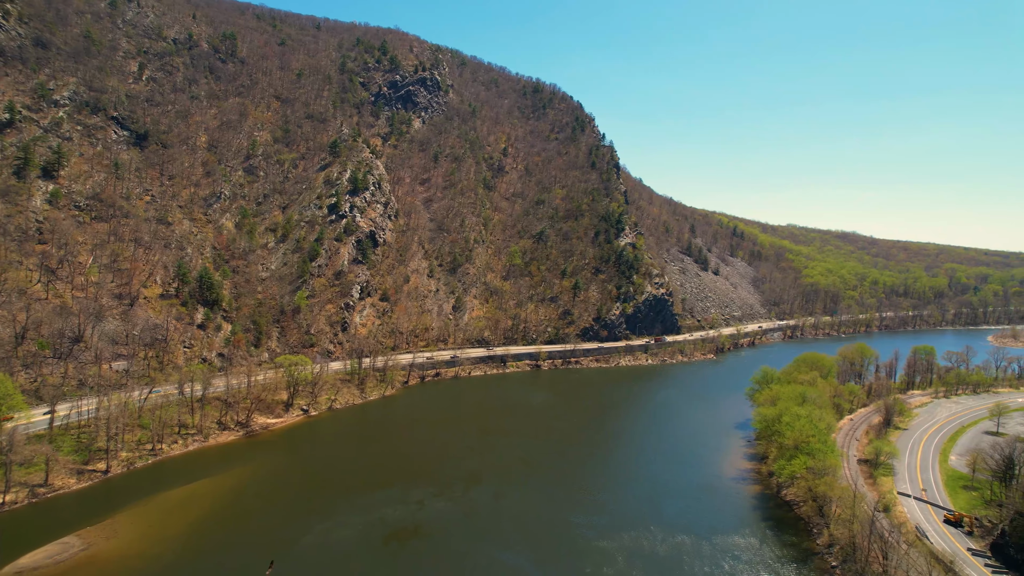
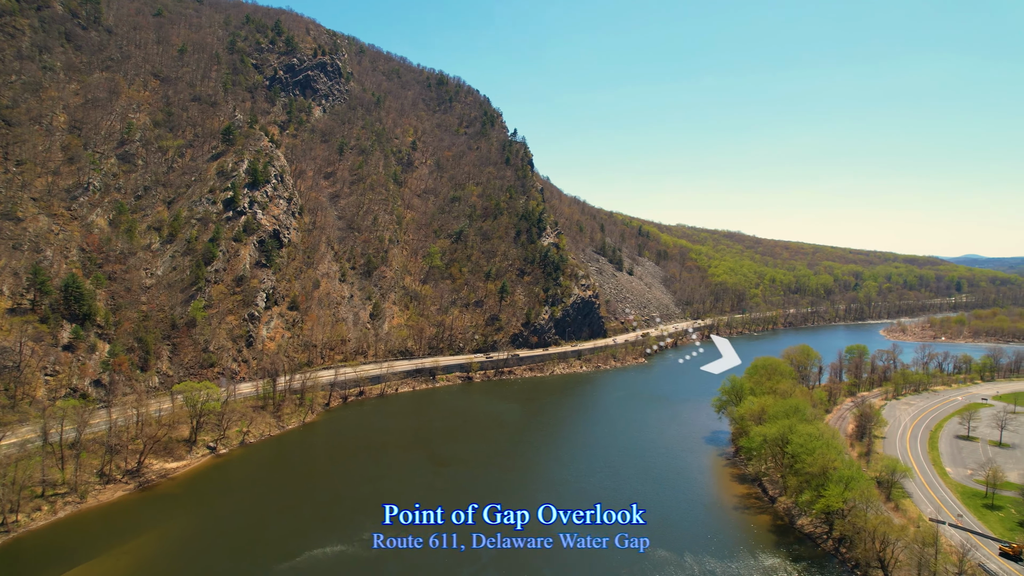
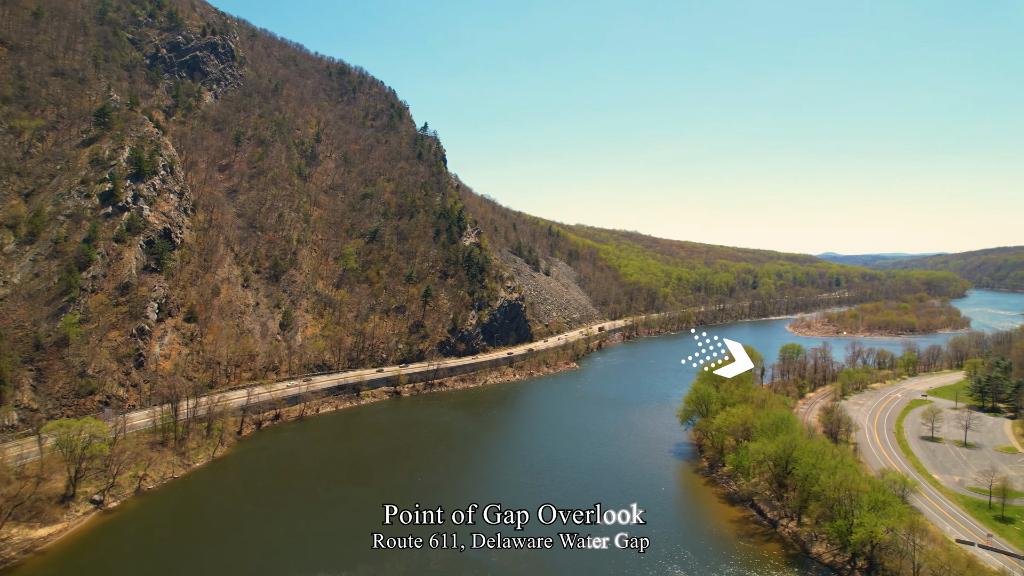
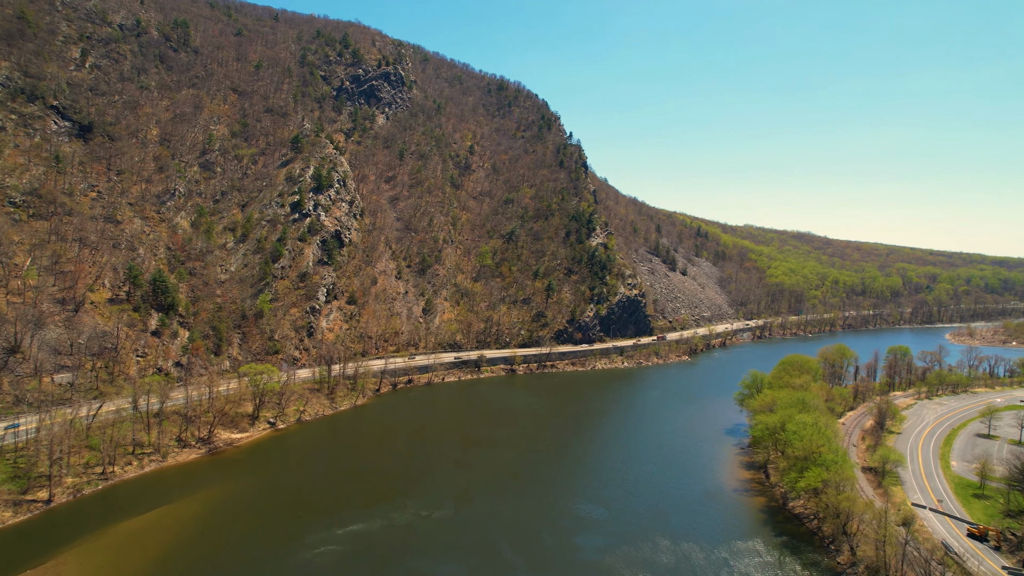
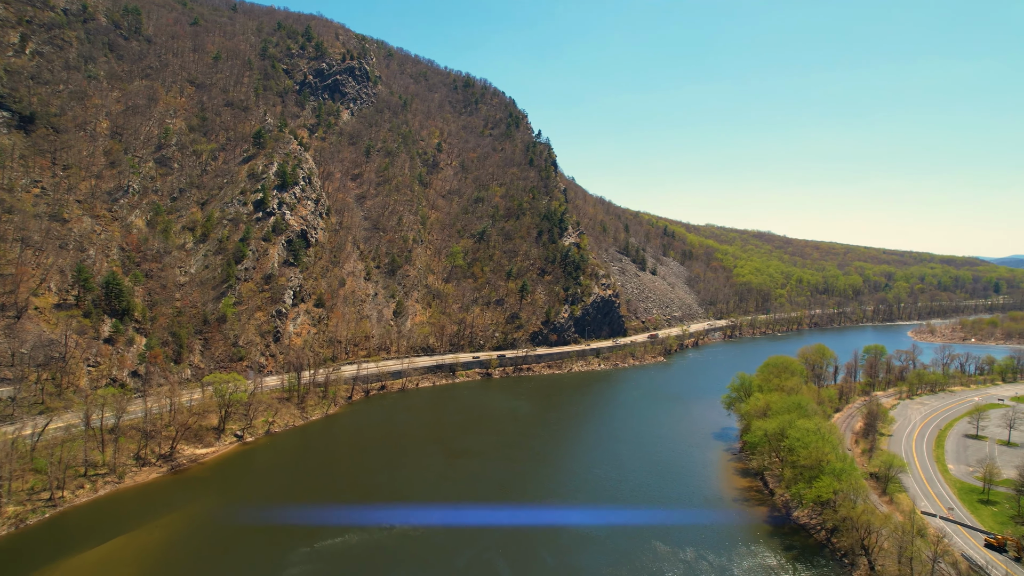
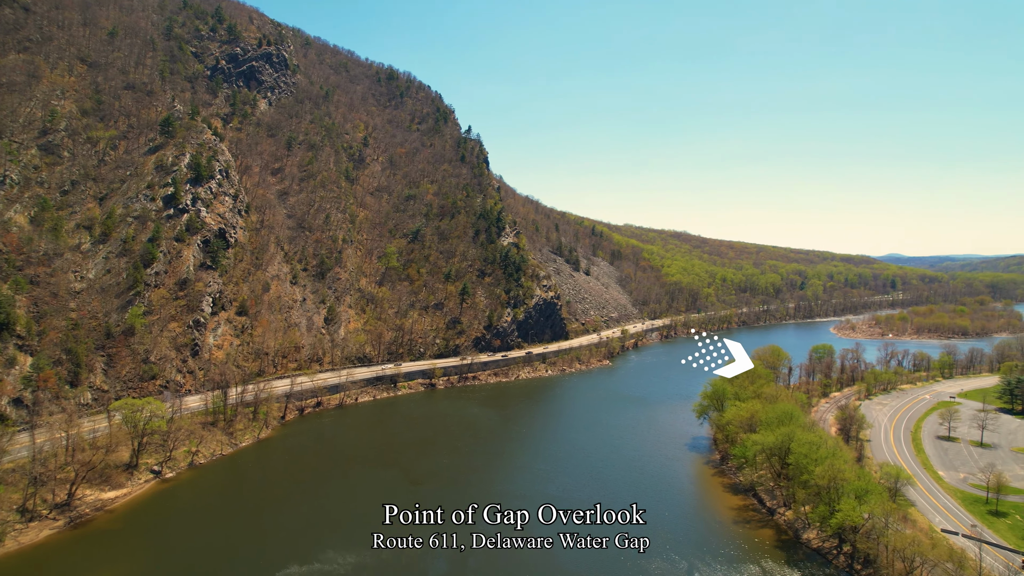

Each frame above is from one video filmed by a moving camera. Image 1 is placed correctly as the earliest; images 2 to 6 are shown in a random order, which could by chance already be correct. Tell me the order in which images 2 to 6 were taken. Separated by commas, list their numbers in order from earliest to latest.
4, 5, 2, 6, 3
